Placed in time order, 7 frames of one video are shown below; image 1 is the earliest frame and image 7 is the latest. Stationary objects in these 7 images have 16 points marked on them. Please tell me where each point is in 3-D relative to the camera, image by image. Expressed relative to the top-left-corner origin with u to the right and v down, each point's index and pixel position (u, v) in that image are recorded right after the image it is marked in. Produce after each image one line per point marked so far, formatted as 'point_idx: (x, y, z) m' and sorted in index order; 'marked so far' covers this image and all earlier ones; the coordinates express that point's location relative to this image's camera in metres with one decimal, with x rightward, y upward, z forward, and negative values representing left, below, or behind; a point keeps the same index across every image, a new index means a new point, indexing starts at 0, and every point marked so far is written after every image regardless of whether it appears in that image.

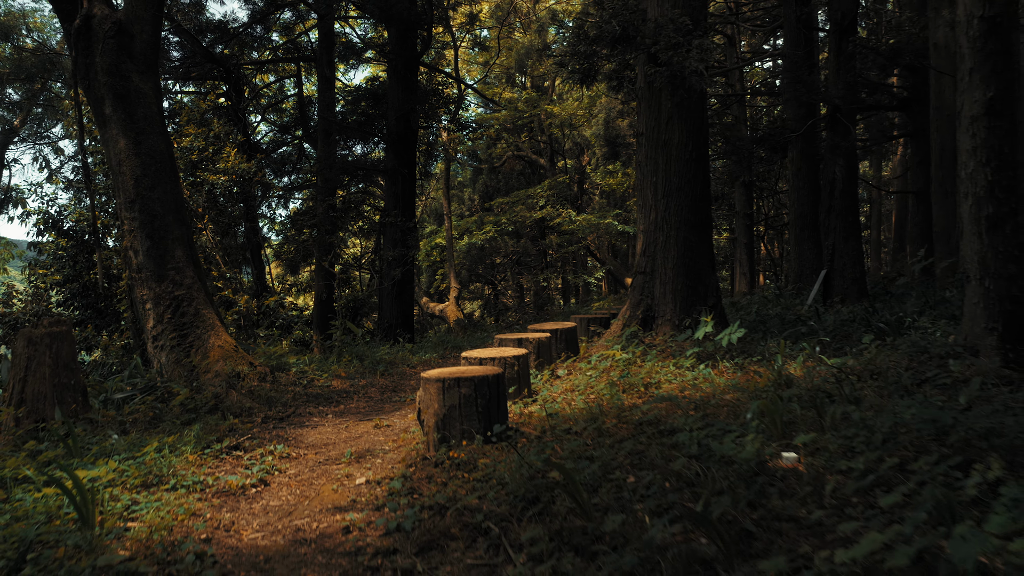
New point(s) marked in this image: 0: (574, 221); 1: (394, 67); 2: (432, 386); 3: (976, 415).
0: (+1.4, +1.4, +18.5) m
1: (-2.0, +3.7, +13.8) m
2: (-0.4, -0.4, +3.8) m
3: (+1.9, -0.5, +3.4) m
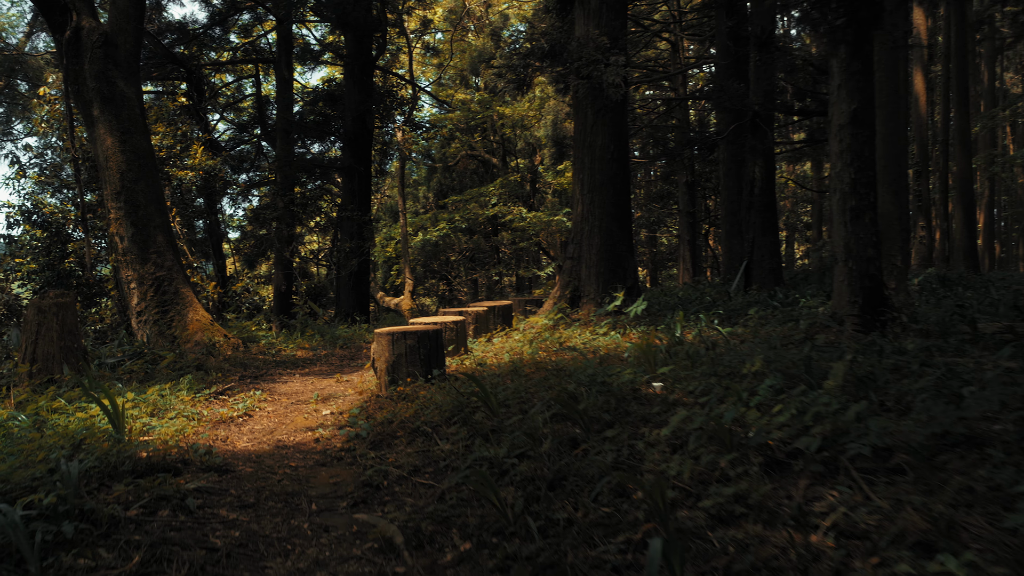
0: (+0.3, +1.6, +19.5) m
1: (-2.9, +3.9, +14.6) m
2: (-0.7, -0.3, +4.7) m
3: (+1.6, -0.3, +4.5) m
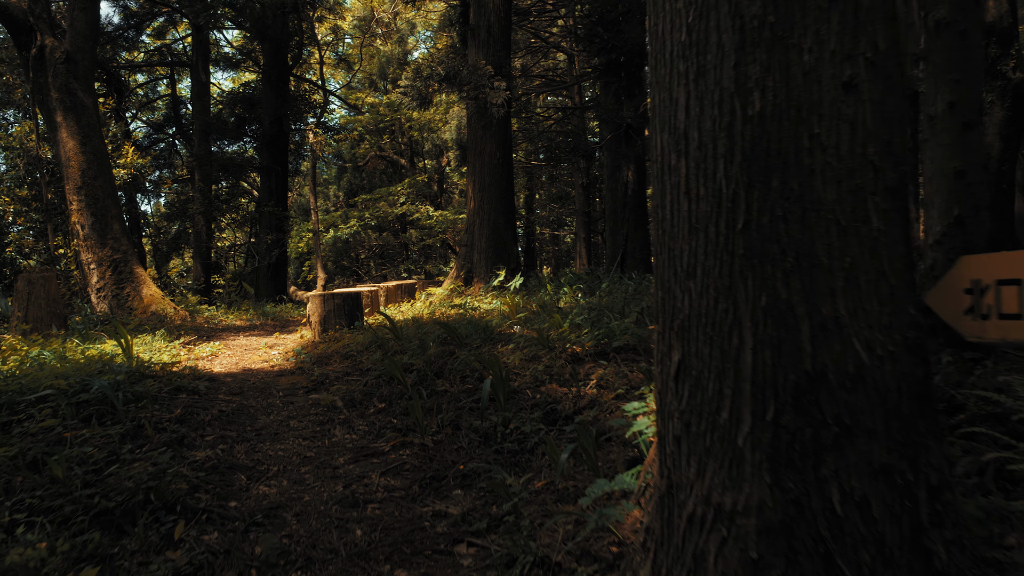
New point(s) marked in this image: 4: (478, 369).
0: (-2.1, +1.8, +21.1) m
1: (-4.7, +4.1, +15.9) m
2: (-1.5, -0.1, +6.3) m
3: (+0.8, -0.1, +6.3) m
4: (-0.2, -0.4, +4.5) m
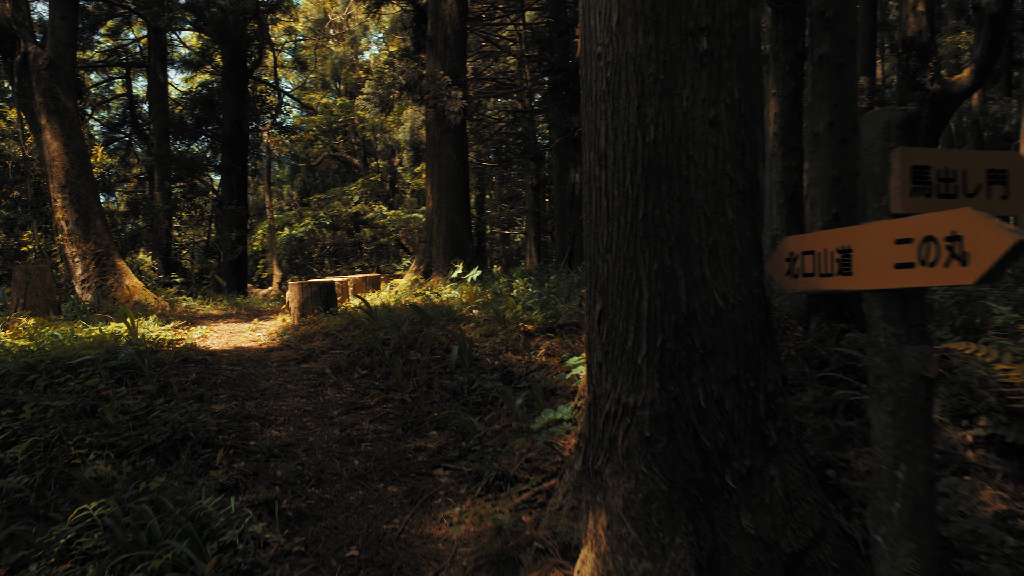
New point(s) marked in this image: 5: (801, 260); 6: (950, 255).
0: (-3.3, +1.9, +21.8) m
1: (-5.6, +4.1, +16.4) m
2: (-1.8, 0.0, +7.0) m
3: (+0.5, 0.0, +7.2) m
4: (-0.4, -0.3, +5.3) m
5: (+0.8, +0.1, +2.4) m
6: (+0.9, +0.1, +1.7) m
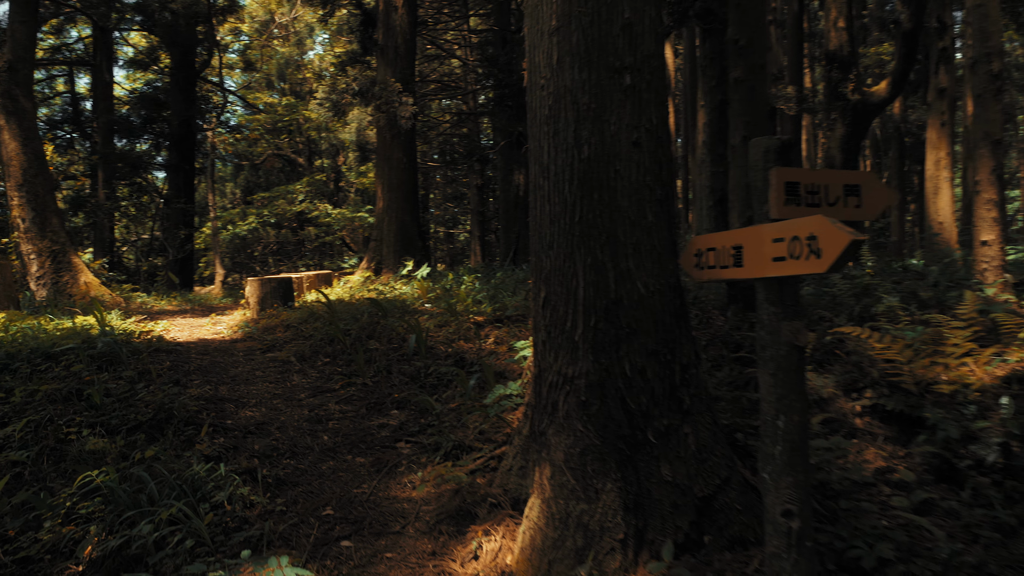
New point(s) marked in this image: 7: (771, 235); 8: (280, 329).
0: (-4.8, +1.9, +22.0) m
1: (-6.7, +4.2, +16.5) m
2: (-2.3, +0.1, +7.4) m
3: (0.0, 0.0, +7.7) m
4: (-0.8, -0.3, +5.7) m
5: (+0.7, +0.1, +2.9) m
6: (+0.8, +0.1, +2.3) m
7: (+0.8, +0.2, +2.5) m
8: (-1.8, -0.3, +6.5) m
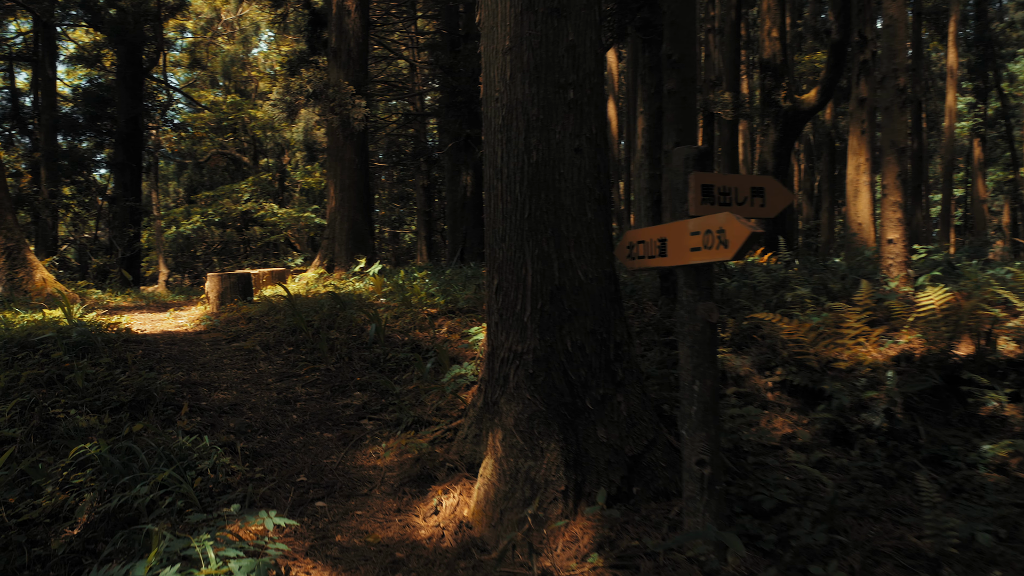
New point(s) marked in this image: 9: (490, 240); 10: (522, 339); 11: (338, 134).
0: (-6.2, +2.0, +22.1) m
1: (-7.8, +4.2, +16.5) m
2: (-2.7, +0.1, +7.7) m
3: (-0.5, +0.1, +8.2) m
4: (-1.1, -0.2, +6.1) m
5: (+0.5, +0.2, +3.4) m
6: (+0.7, +0.2, +2.8) m
7: (+0.6, +0.2, +3.0) m
8: (-2.2, -0.3, +6.8) m
9: (-0.1, +0.2, +3.8) m
10: (0.0, -0.2, +3.6) m
11: (-2.3, +2.1, +11.1) m
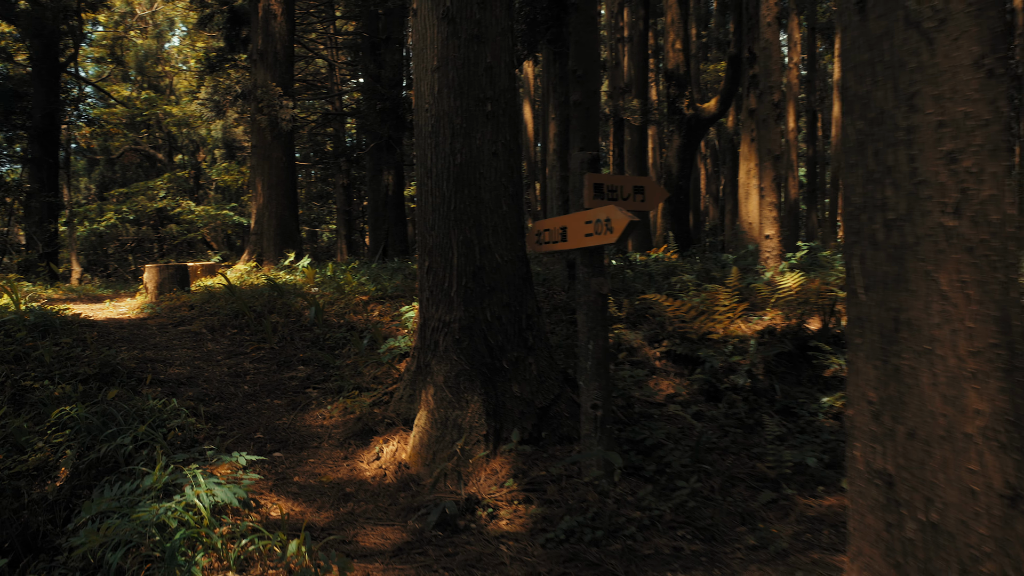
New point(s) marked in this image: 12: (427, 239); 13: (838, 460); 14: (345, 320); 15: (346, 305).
0: (-8.4, +2.0, +22.1) m
1: (-9.4, +4.3, +16.4) m
2: (-3.5, +0.2, +8.1) m
3: (-1.3, +0.2, +8.8) m
4: (-1.7, -0.2, +6.7) m
5: (+0.2, +0.3, +4.2) m
6: (+0.4, +0.3, +3.6) m
7: (+0.3, +0.3, +3.8) m
8: (-2.9, -0.2, +7.3) m
9: (-0.5, +0.3, +4.5) m
10: (-0.3, -0.1, +4.3) m
11: (-3.4, +2.2, +11.6) m
12: (-0.4, +0.3, +4.4) m
13: (+1.6, -0.9, +4.1) m
14: (-1.3, -0.2, +6.5) m
15: (-1.4, -0.1, +6.8) m
